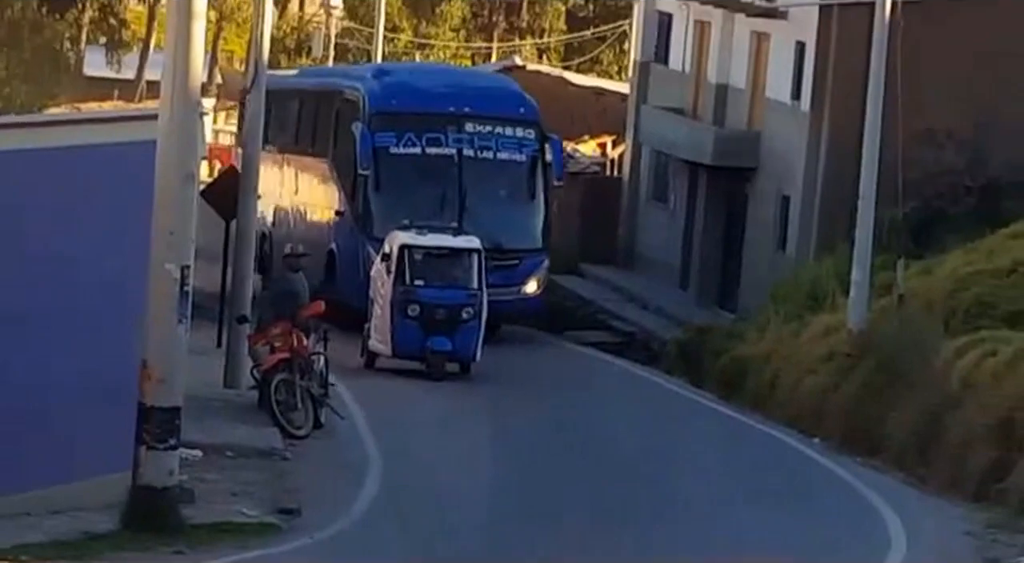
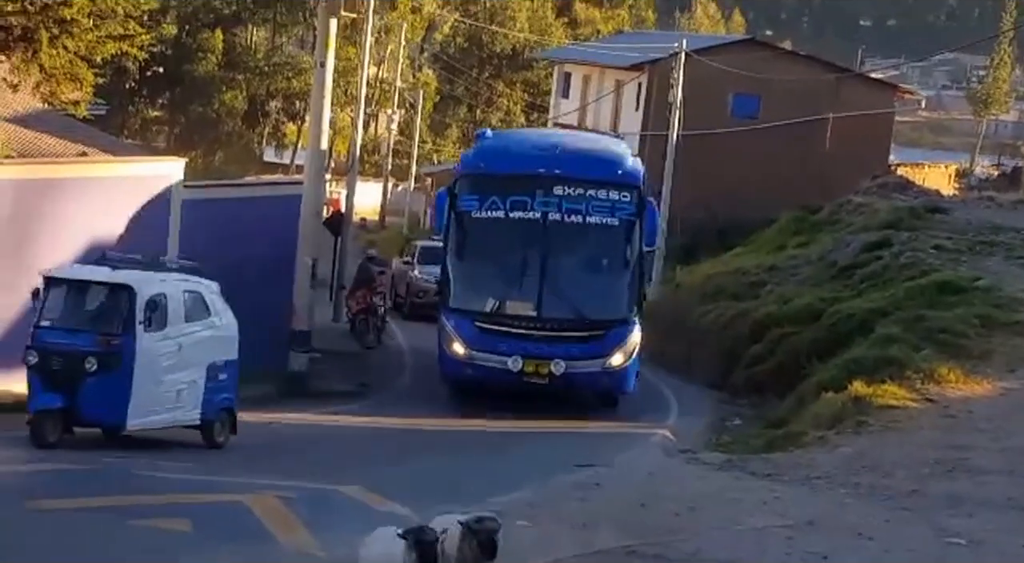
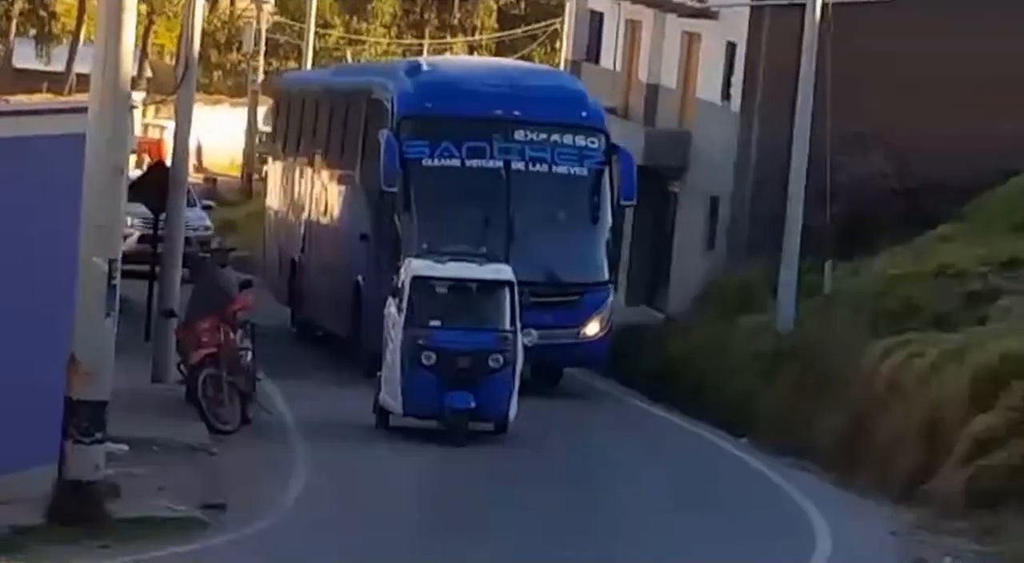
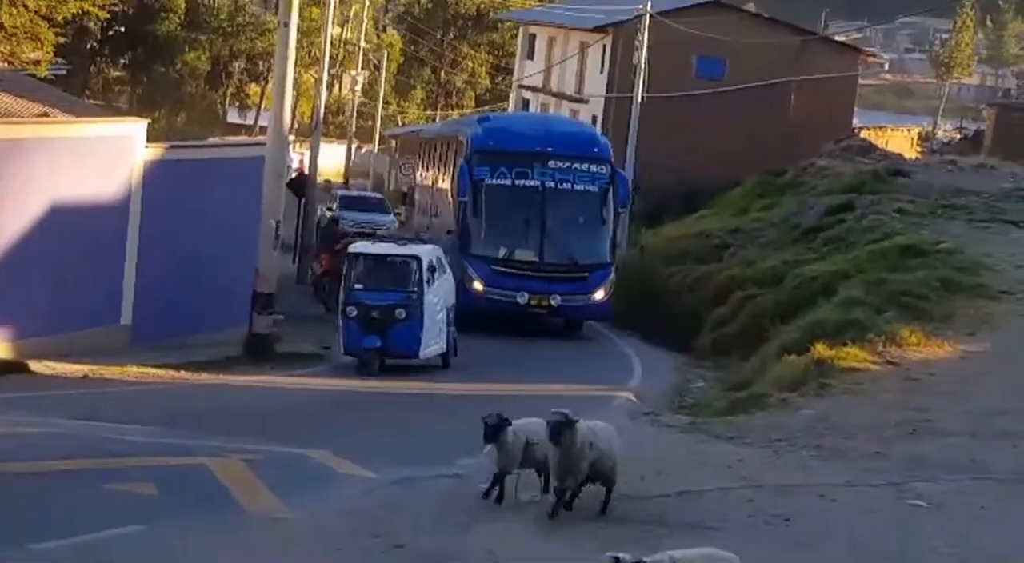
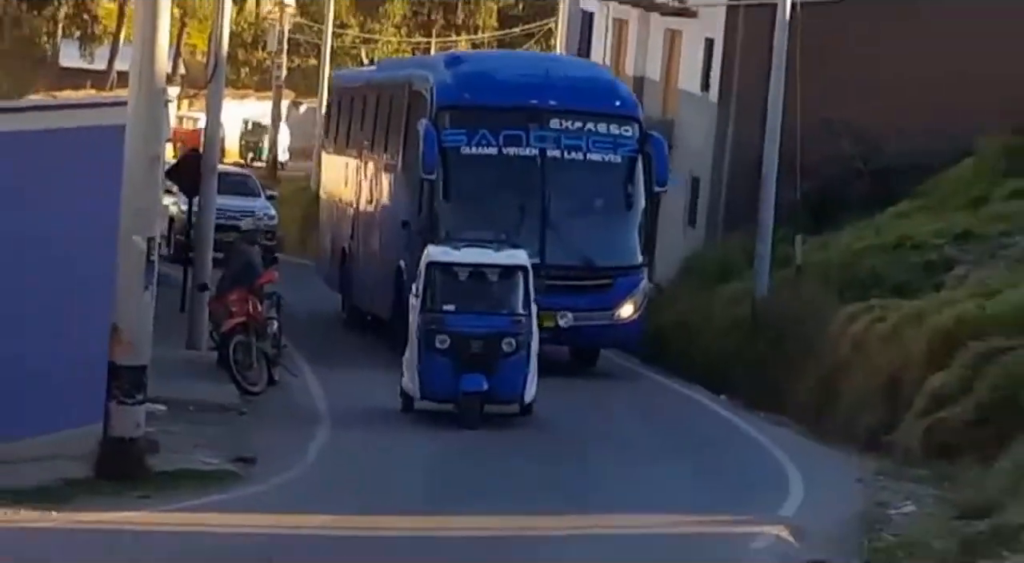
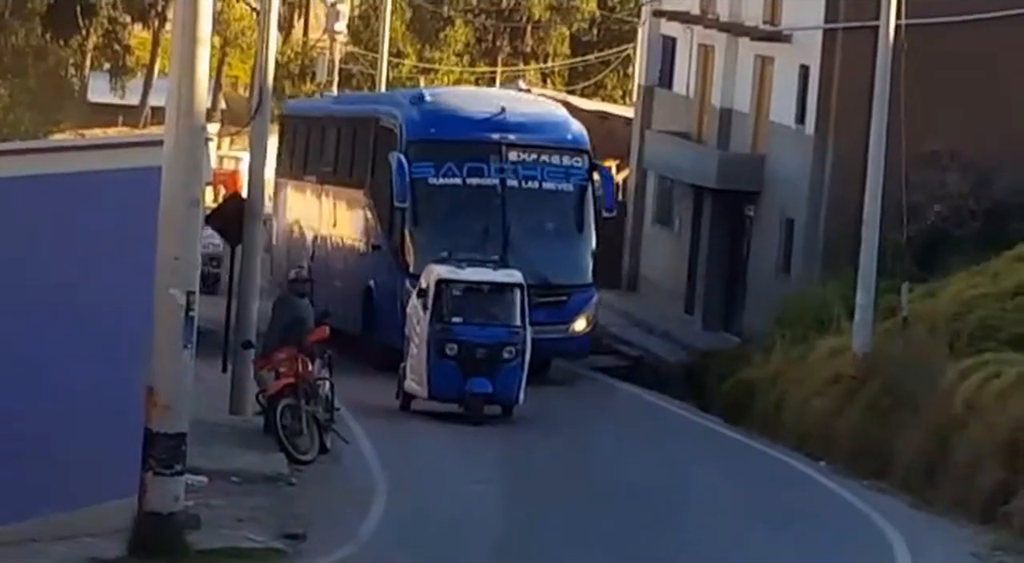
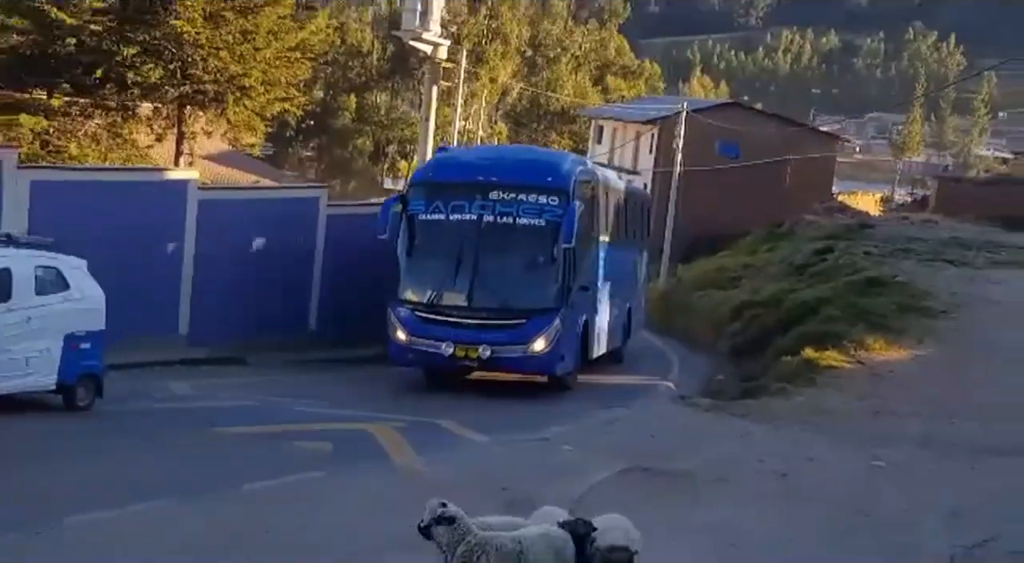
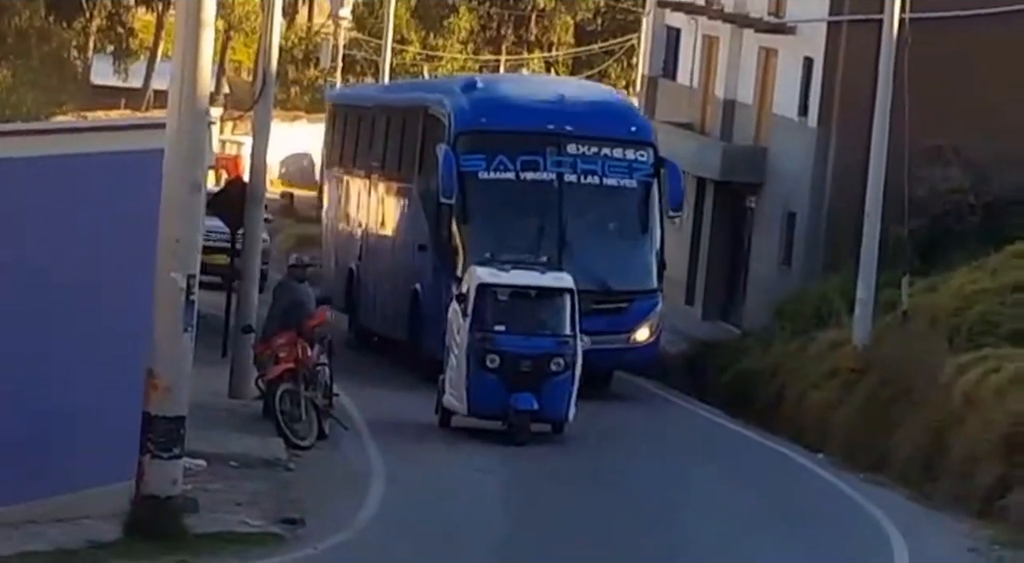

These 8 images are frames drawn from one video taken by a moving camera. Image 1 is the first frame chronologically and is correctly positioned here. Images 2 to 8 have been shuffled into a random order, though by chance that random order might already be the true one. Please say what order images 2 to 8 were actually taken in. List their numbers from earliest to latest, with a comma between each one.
6, 8, 3, 5, 4, 2, 7
